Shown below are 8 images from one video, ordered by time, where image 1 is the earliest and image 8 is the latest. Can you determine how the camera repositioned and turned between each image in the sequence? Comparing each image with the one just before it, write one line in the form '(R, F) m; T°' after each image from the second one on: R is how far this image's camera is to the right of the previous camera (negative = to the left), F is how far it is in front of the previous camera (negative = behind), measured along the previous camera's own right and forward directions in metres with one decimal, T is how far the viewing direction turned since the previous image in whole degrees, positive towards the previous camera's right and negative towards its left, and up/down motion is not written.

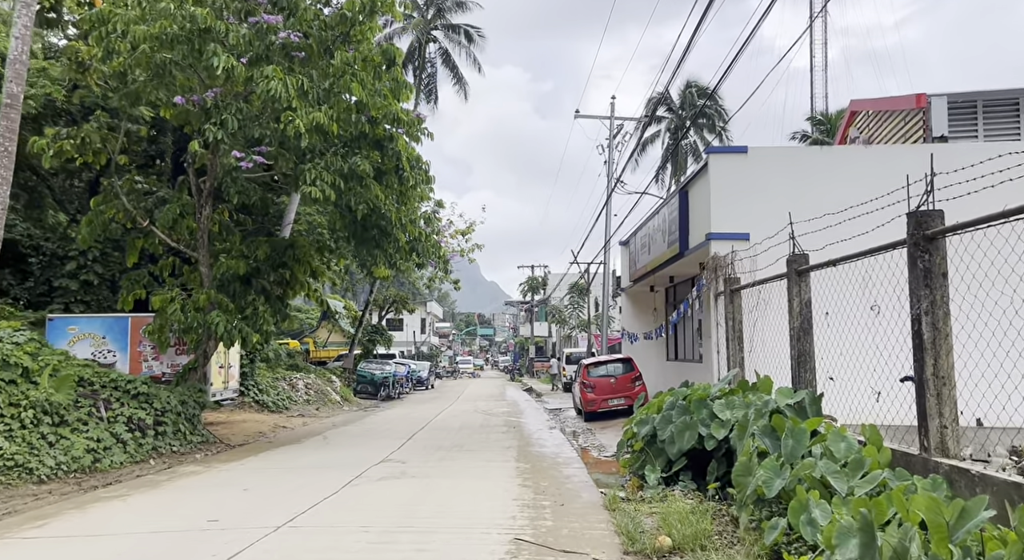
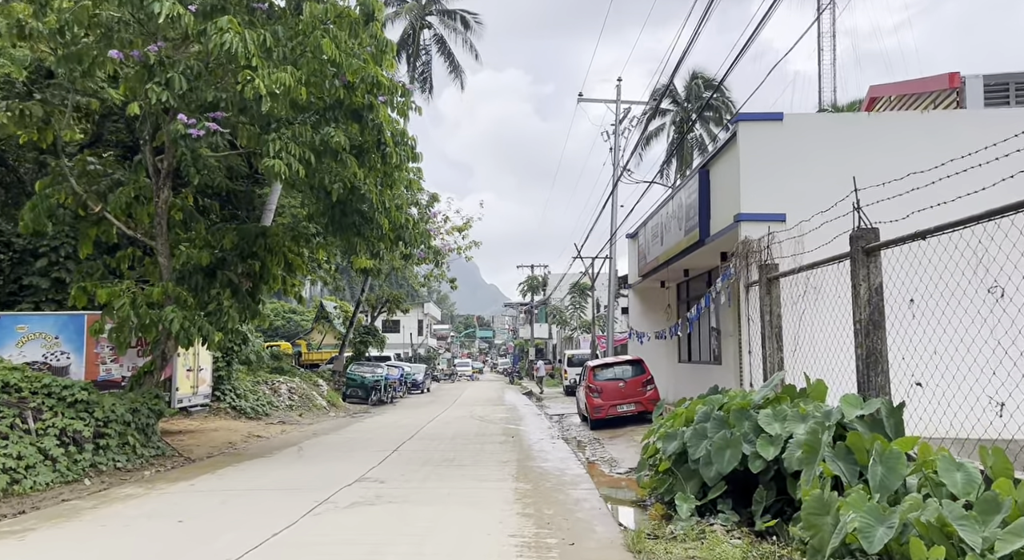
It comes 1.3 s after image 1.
(0.0, +1.6) m; 0°
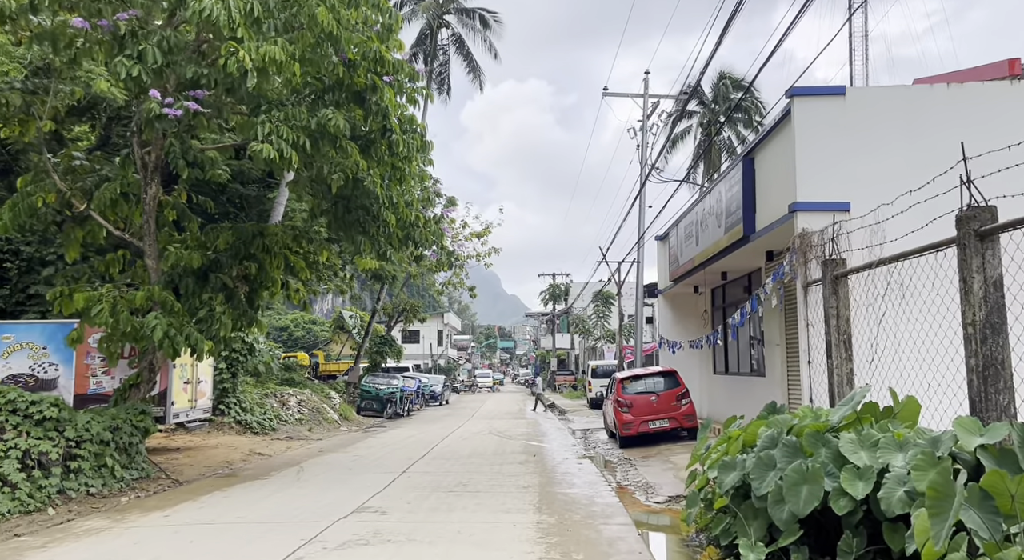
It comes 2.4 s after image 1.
(0.0, +1.2) m; -2°
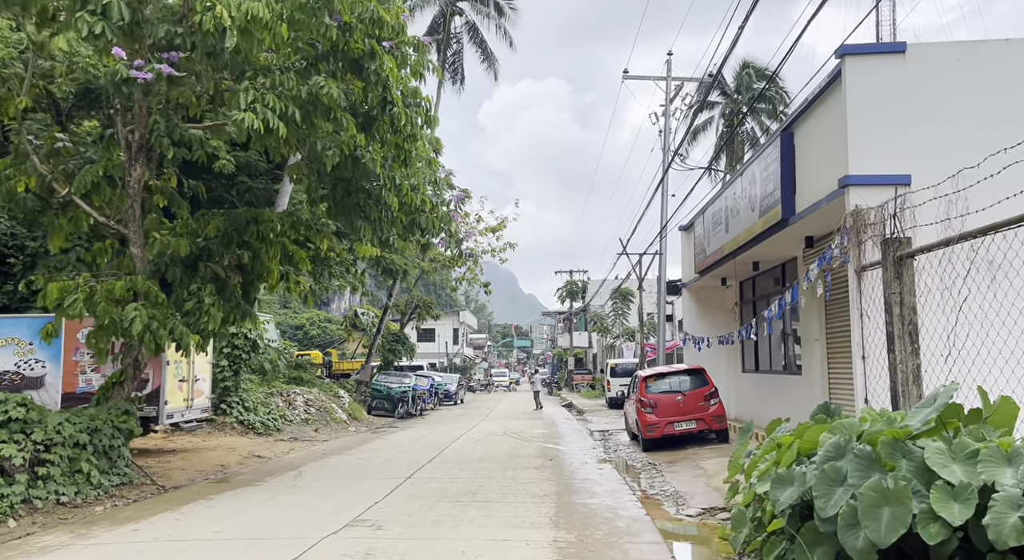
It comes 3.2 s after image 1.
(0.0, +1.0) m; -1°
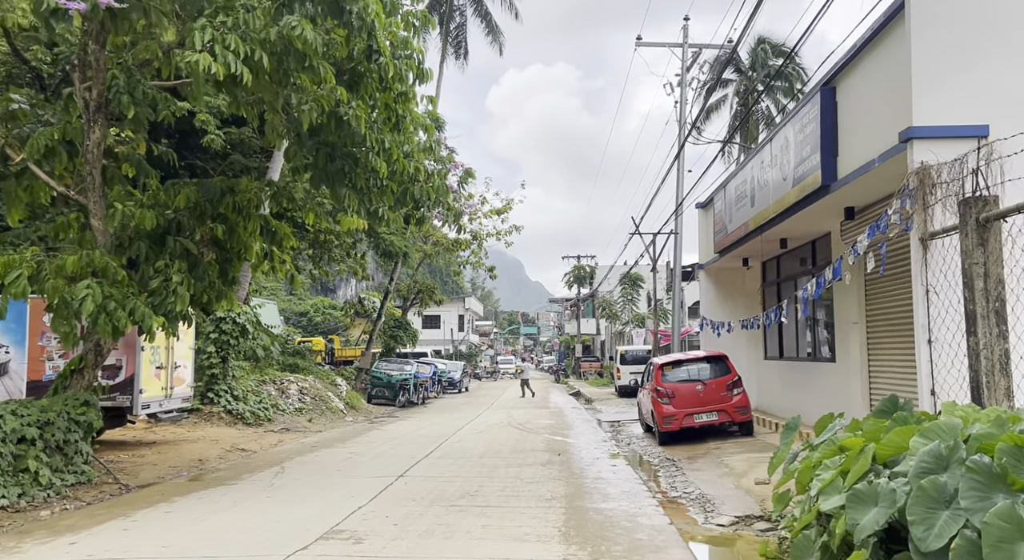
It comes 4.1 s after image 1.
(0.0, +1.1) m; -1°
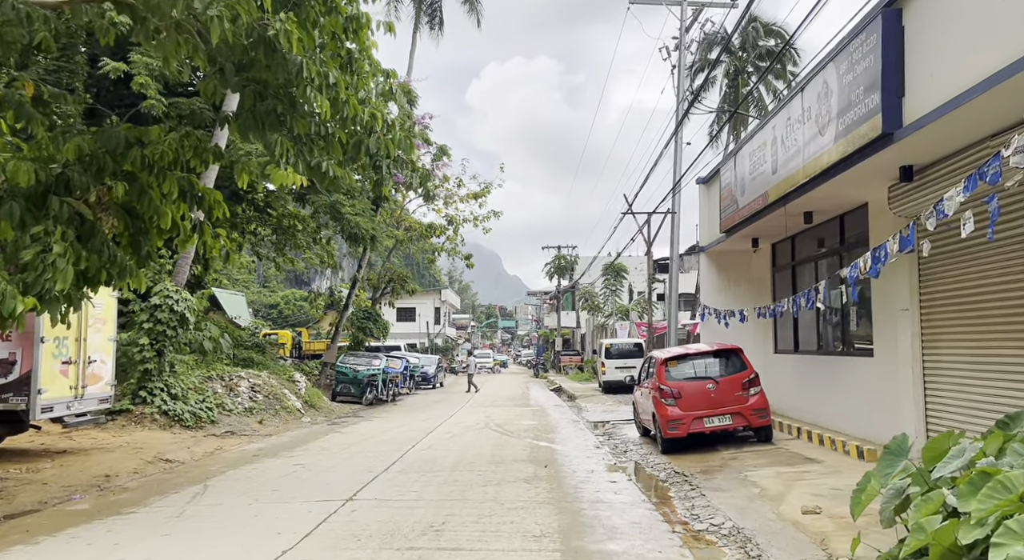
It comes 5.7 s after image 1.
(0.0, +1.9) m; +2°
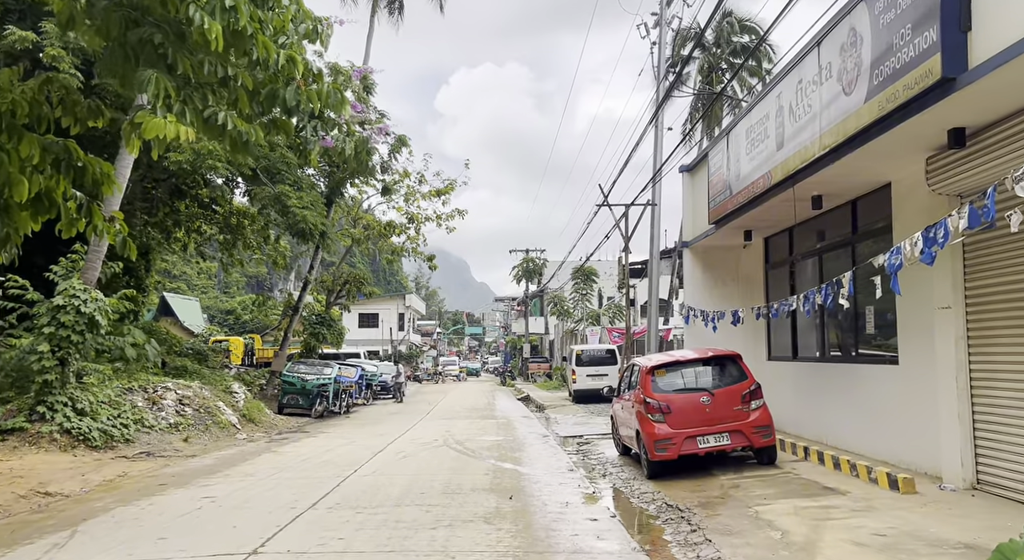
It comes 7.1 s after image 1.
(+0.1, +1.7) m; +3°
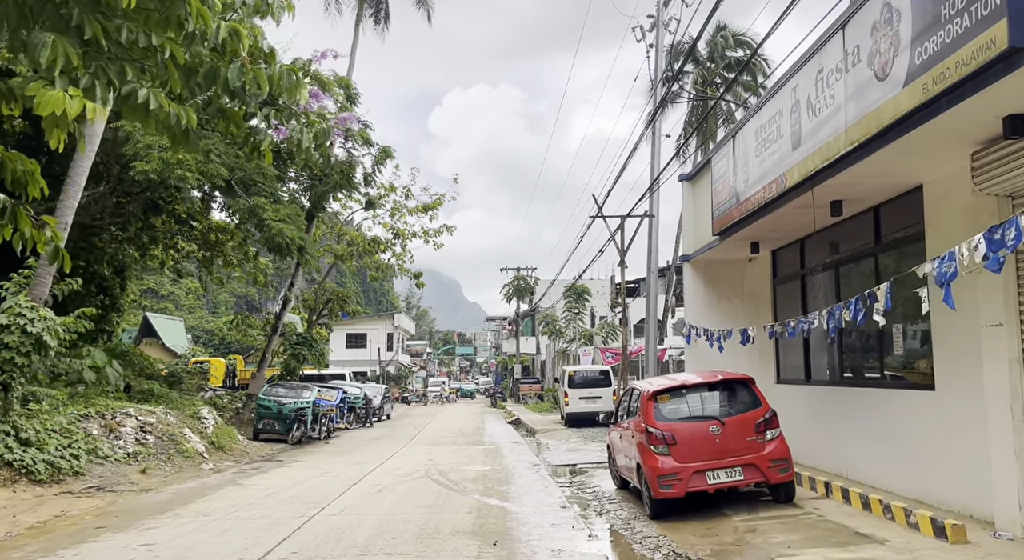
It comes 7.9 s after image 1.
(+0.1, +1.0) m; +1°
